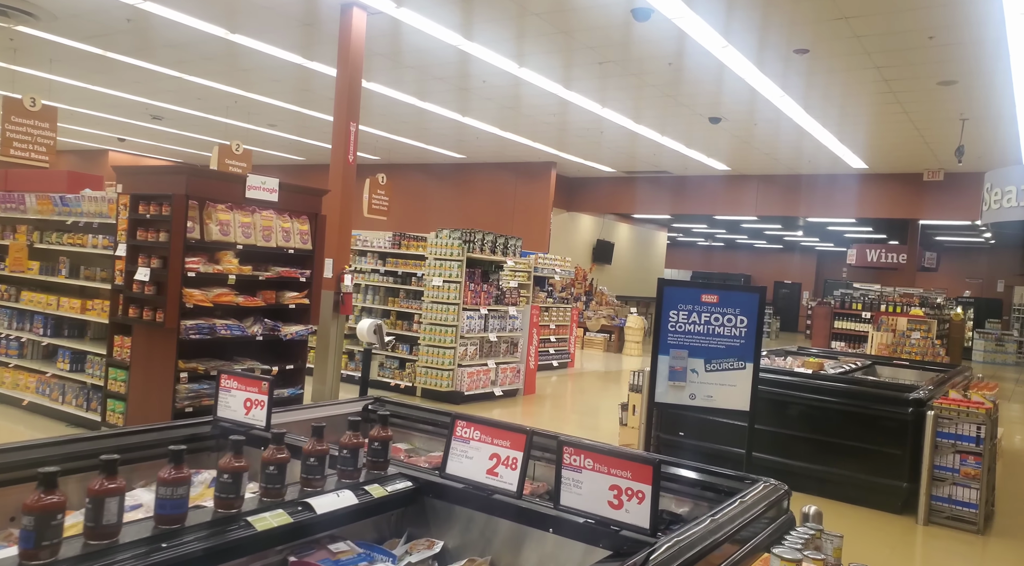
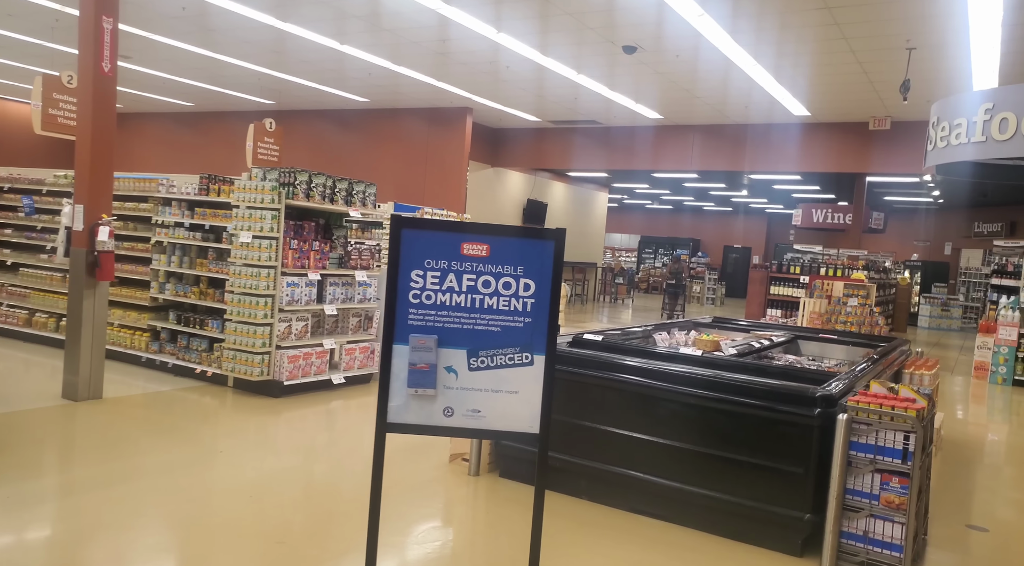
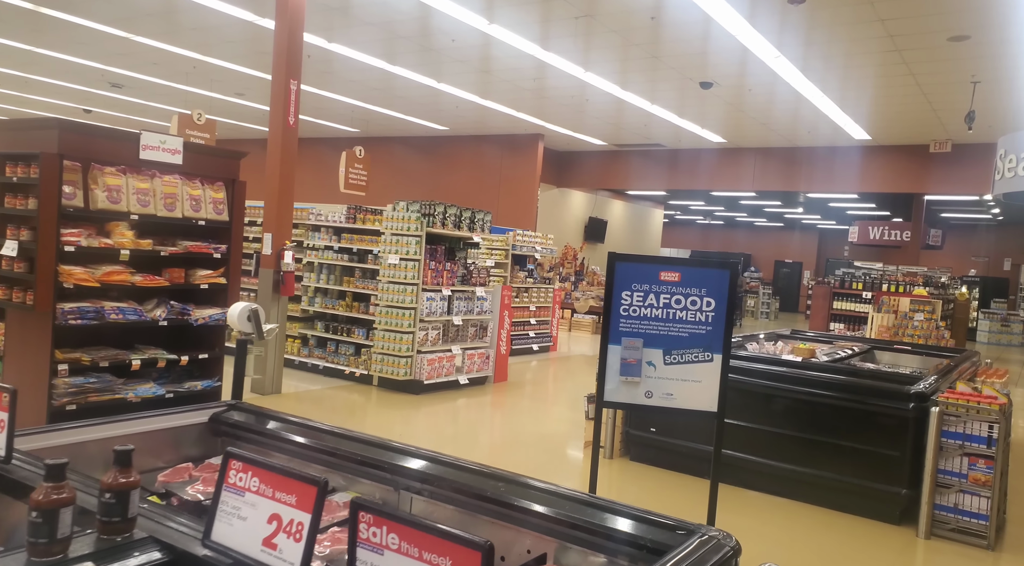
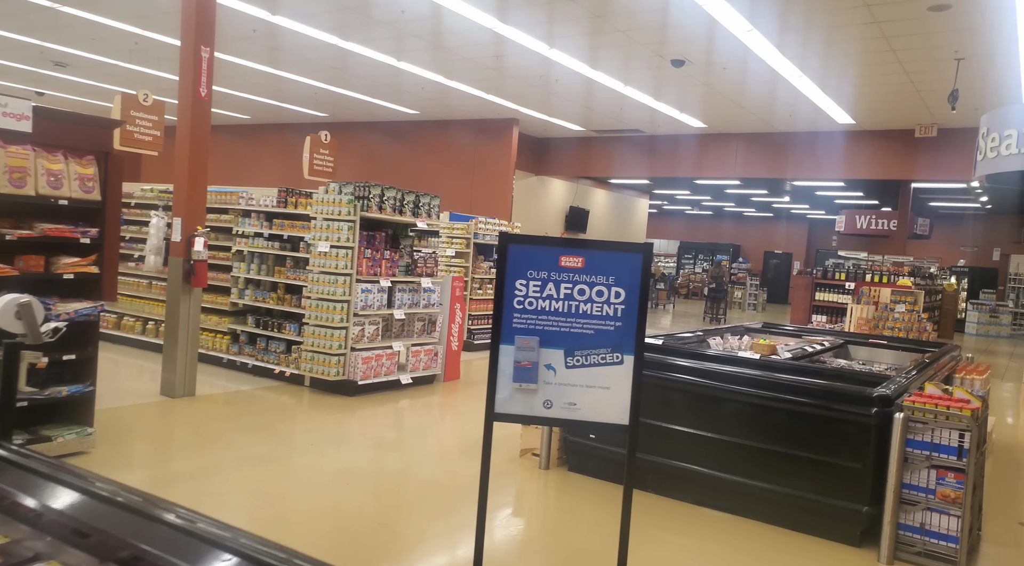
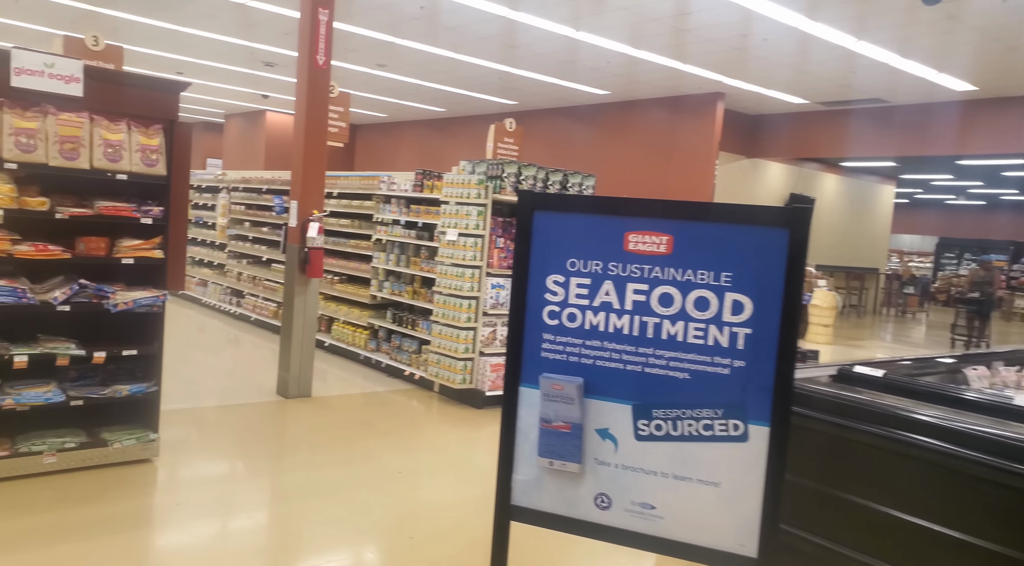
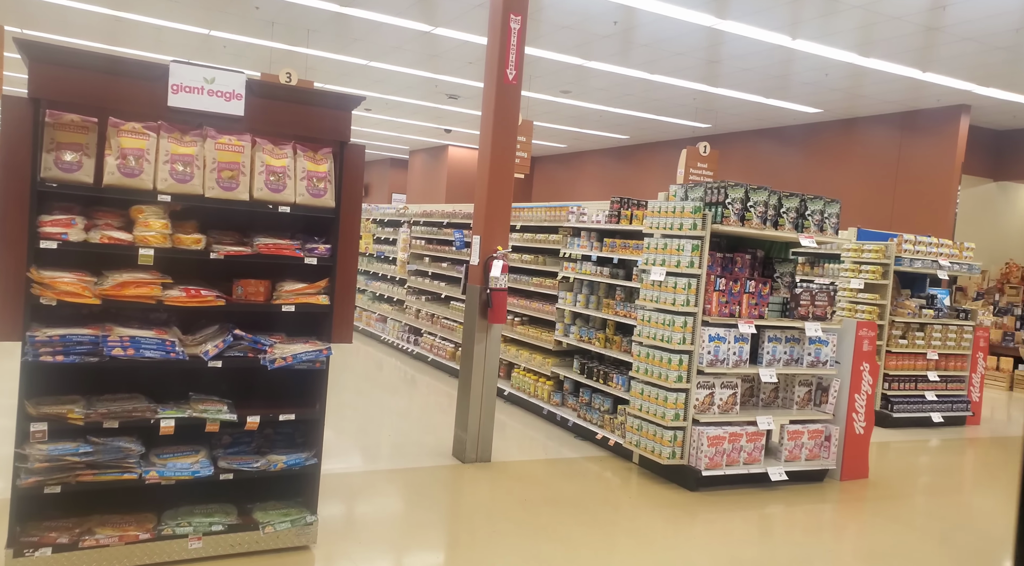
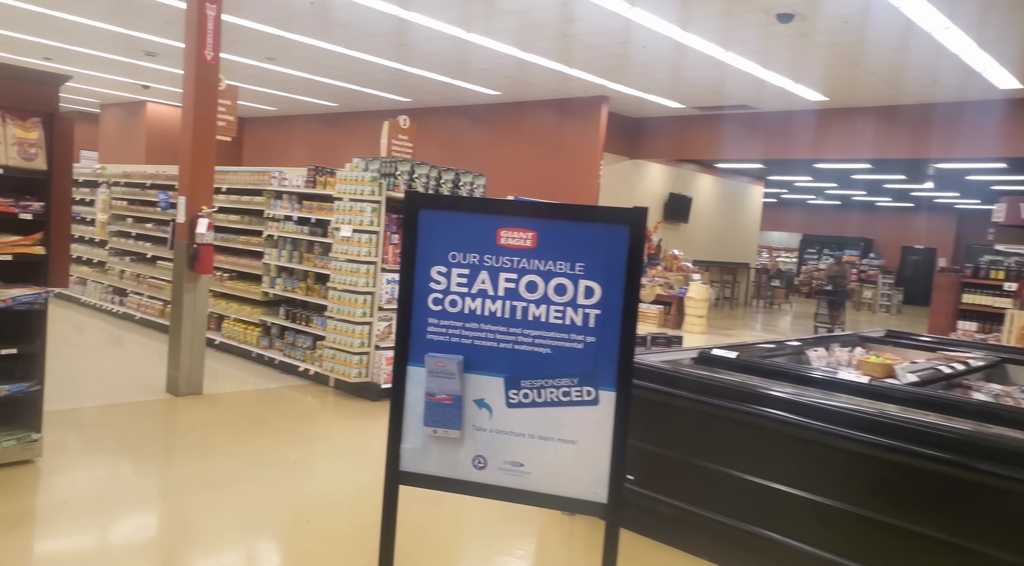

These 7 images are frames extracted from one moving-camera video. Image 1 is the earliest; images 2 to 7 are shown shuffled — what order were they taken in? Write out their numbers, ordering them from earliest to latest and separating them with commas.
3, 4, 2, 7, 5, 6
